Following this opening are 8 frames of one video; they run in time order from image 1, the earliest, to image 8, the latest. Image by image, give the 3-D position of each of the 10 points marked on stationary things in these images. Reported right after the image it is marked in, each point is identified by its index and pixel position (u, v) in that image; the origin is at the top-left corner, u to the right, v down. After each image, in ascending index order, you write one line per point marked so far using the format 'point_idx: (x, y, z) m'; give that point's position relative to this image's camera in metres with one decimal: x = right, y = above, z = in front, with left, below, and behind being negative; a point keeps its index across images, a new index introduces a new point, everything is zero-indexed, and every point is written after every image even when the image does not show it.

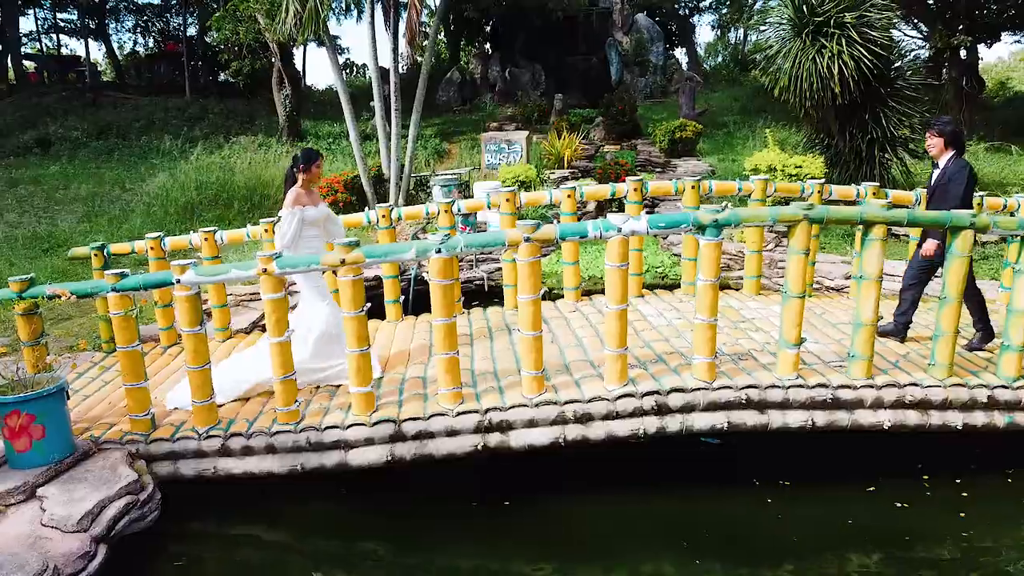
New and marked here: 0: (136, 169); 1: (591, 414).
0: (-5.8, +1.8, +12.5) m
1: (+0.3, -0.5, +3.5) m
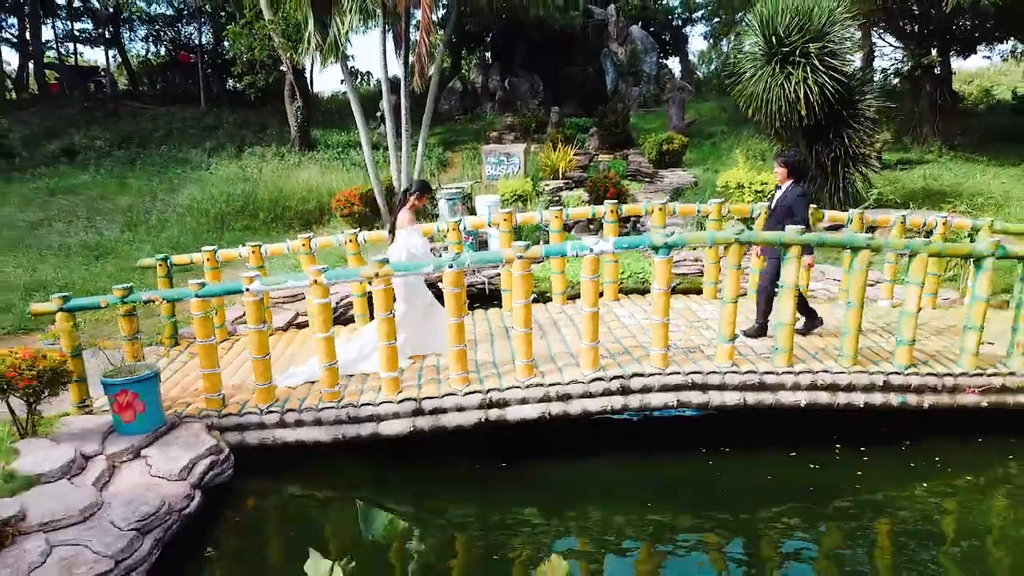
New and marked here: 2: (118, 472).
0: (-5.9, +1.8, +13.5) m
1: (+0.3, -0.6, +4.4) m
2: (-1.9, -0.9, +3.9) m
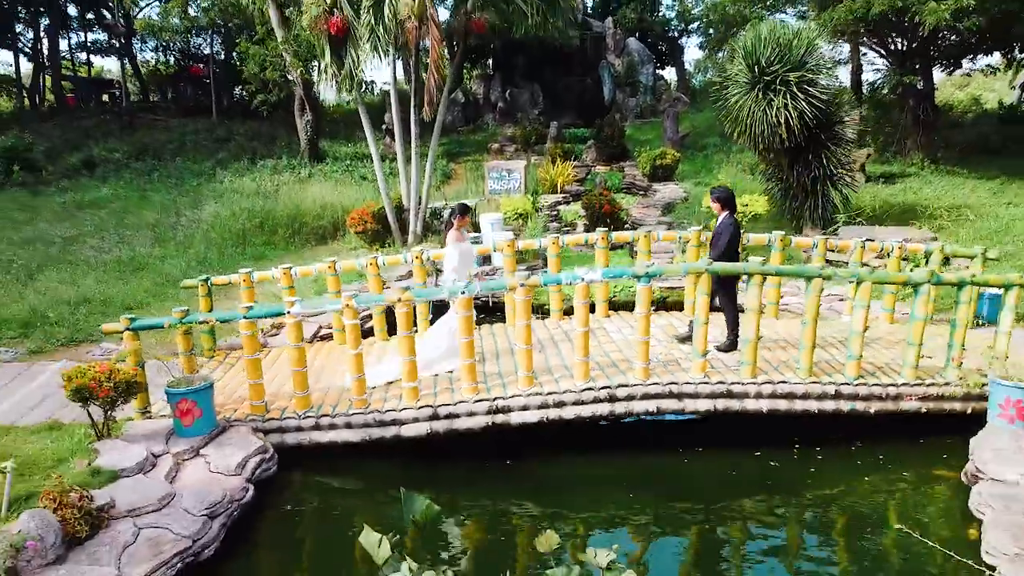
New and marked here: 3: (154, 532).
0: (-5.8, +1.7, +14.2) m
1: (+0.3, -0.7, +5.1) m
2: (-1.9, -1.0, +4.7) m
3: (-1.8, -1.2, +4.0) m
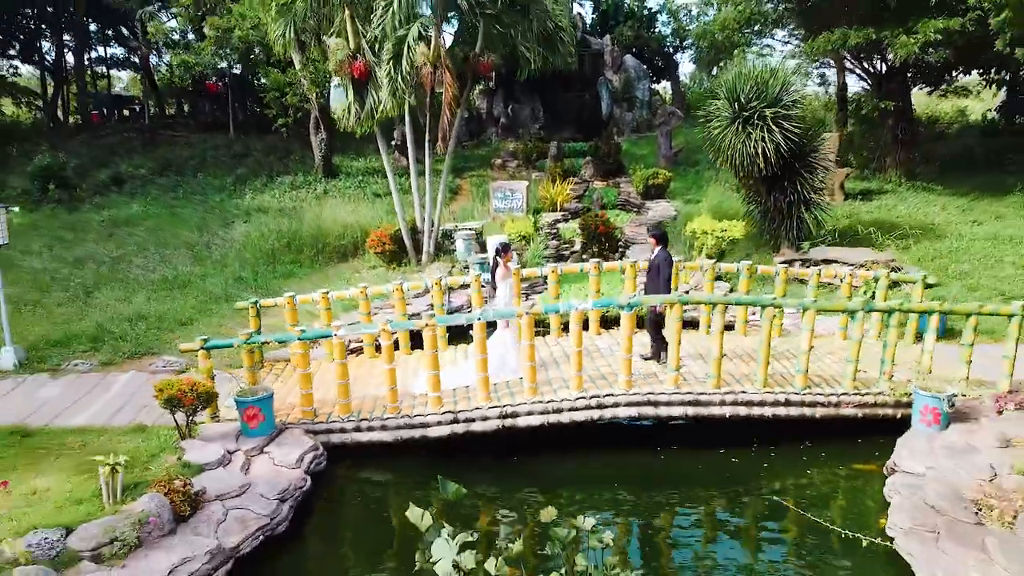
0: (-5.8, +1.5, +15.3) m
1: (+0.4, -0.9, +6.2) m
2: (-1.9, -1.2, +5.8) m
3: (-1.7, -1.4, +5.1) m
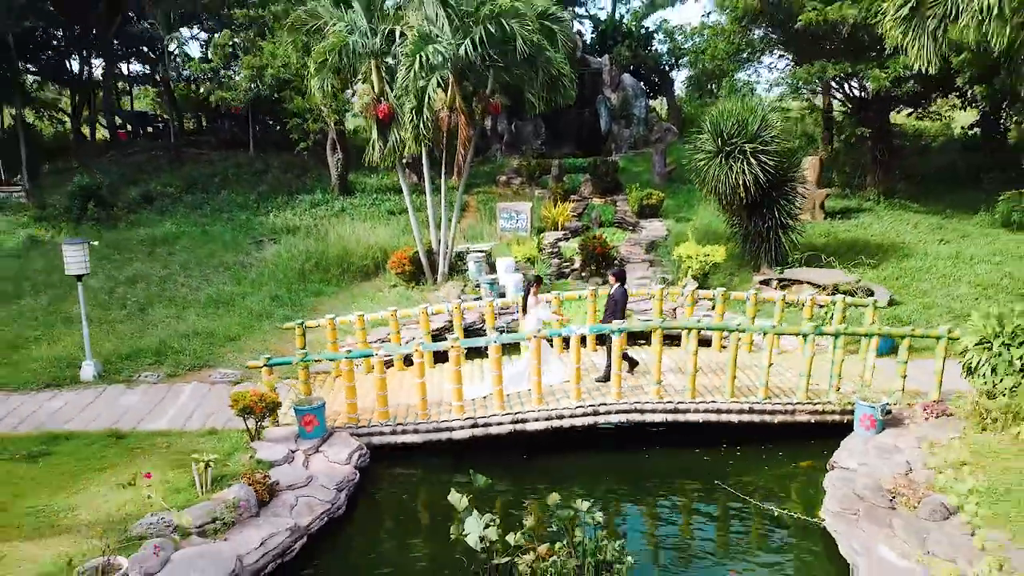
0: (-5.7, +1.2, +16.6) m
1: (+0.5, -1.2, +7.5) m
2: (-1.8, -1.5, +7.1) m
3: (-1.6, -1.7, +6.4) m
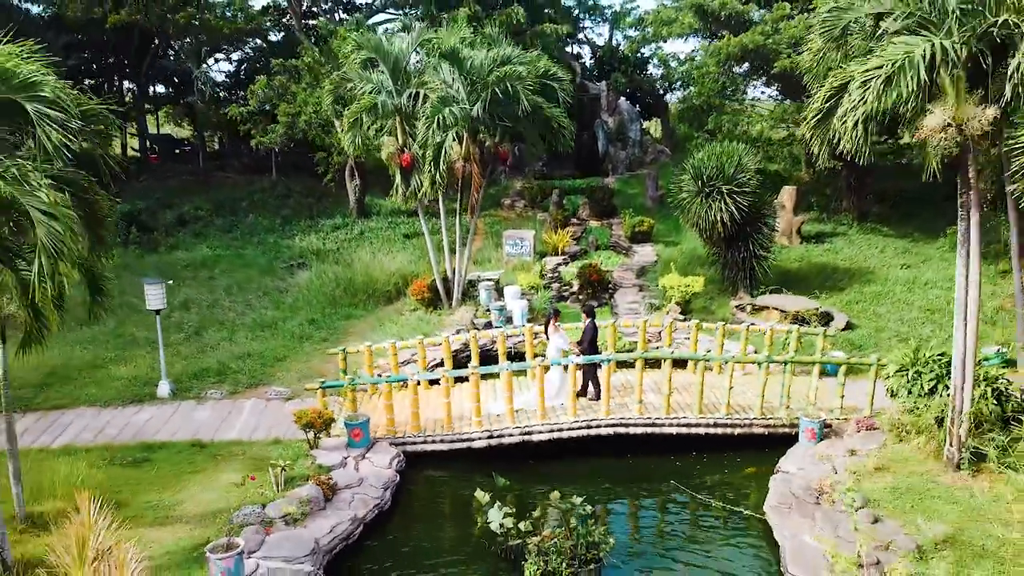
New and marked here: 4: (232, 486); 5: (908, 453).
0: (-5.6, +0.8, +18.4) m
1: (+0.6, -1.6, +9.3) m
2: (-1.7, -1.9, +8.8) m
3: (-1.5, -2.1, +8.1) m
4: (-2.9, -2.0, +8.2) m
5: (+4.2, -1.7, +8.4) m
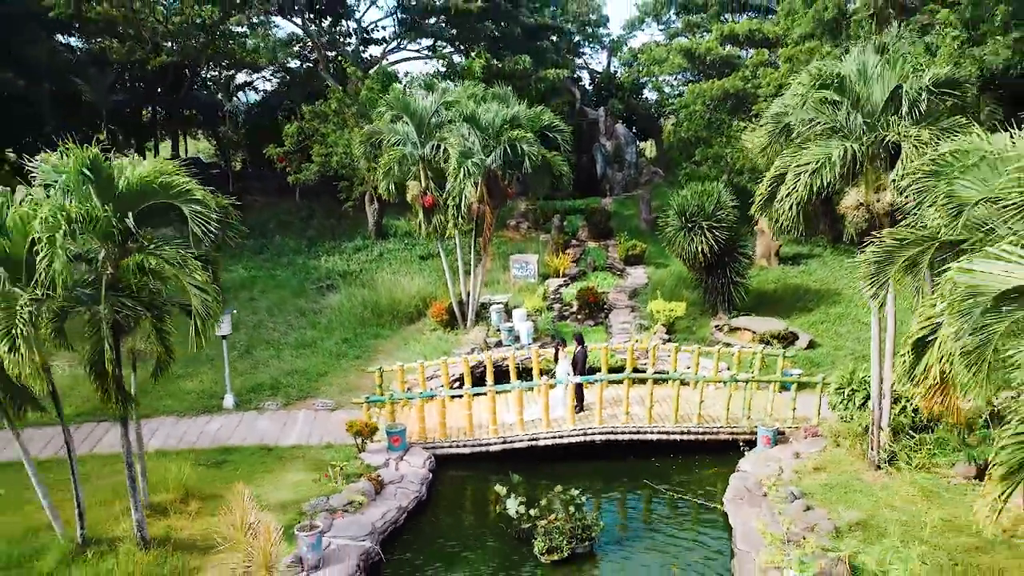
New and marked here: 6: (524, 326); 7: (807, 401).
0: (-5.4, +0.3, +20.4) m
1: (+0.7, -2.1, +11.3) m
2: (-1.5, -2.4, +10.9) m
3: (-1.4, -2.6, +10.2) m
4: (-2.7, -2.5, +10.3) m
5: (+4.3, -2.2, +10.5) m
6: (+0.2, -0.7, +15.0) m
7: (+4.6, -1.7, +12.5) m
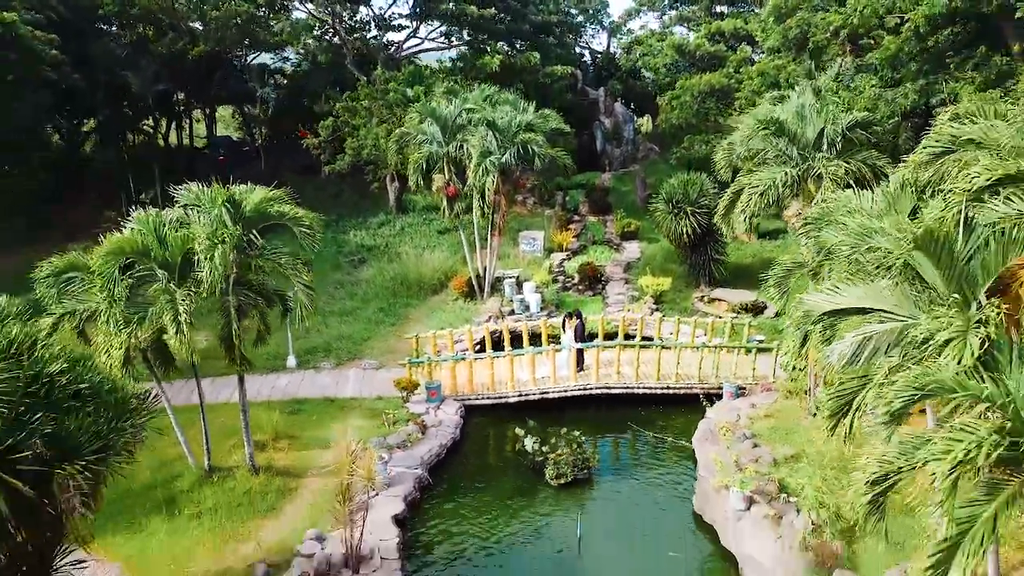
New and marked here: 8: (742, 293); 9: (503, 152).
0: (-5.2, +1.1, +23.1) m
1: (+1.0, -1.8, +14.1) m
2: (-1.3, -2.1, +13.7) m
3: (-1.1, -2.3, +13.0) m
4: (-2.5, -2.2, +13.1) m
5: (+4.5, -2.0, +13.3) m
6: (+0.5, -0.2, +17.7) m
7: (+4.8, -1.4, +15.3) m
8: (+5.3, -0.1, +18.7) m
9: (-0.2, +2.9, +17.3) m
